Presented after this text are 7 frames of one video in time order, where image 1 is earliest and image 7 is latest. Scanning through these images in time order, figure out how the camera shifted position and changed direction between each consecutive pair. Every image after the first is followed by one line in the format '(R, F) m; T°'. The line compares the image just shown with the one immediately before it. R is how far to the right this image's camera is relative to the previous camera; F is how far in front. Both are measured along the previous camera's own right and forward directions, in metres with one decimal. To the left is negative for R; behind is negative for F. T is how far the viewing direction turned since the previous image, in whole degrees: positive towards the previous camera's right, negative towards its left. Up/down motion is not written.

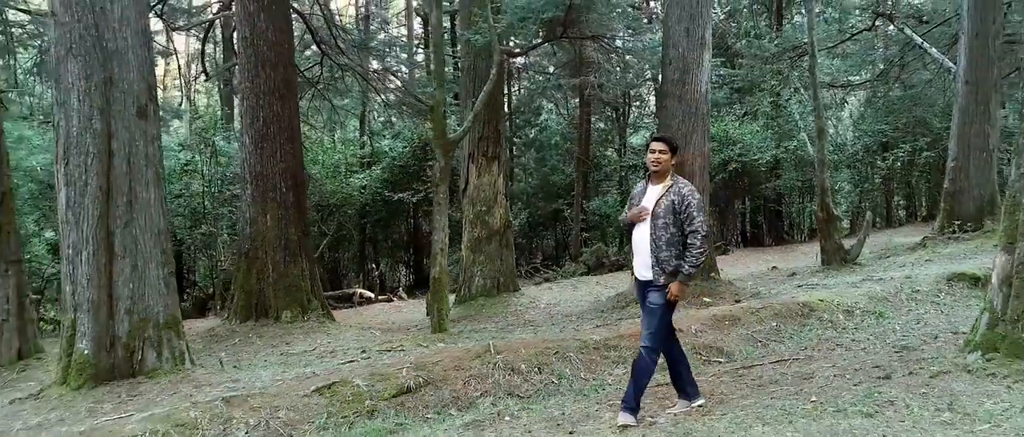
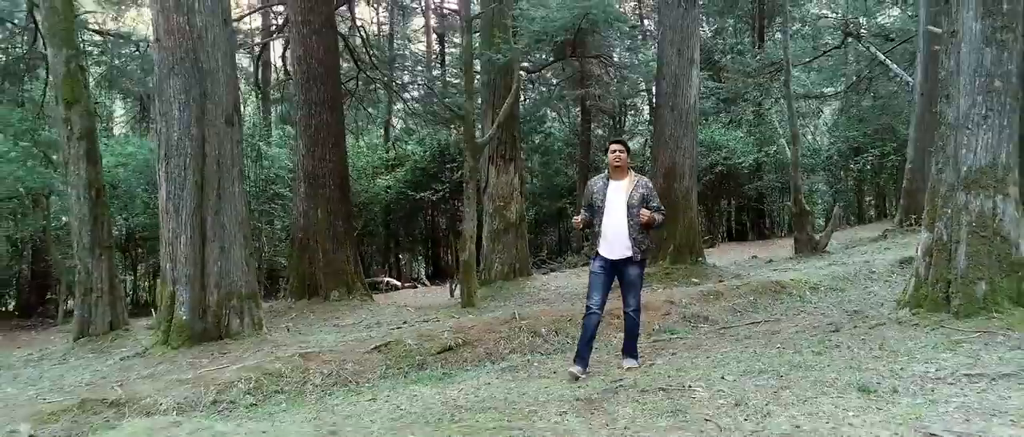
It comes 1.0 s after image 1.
(-0.3, -1.1) m; +1°
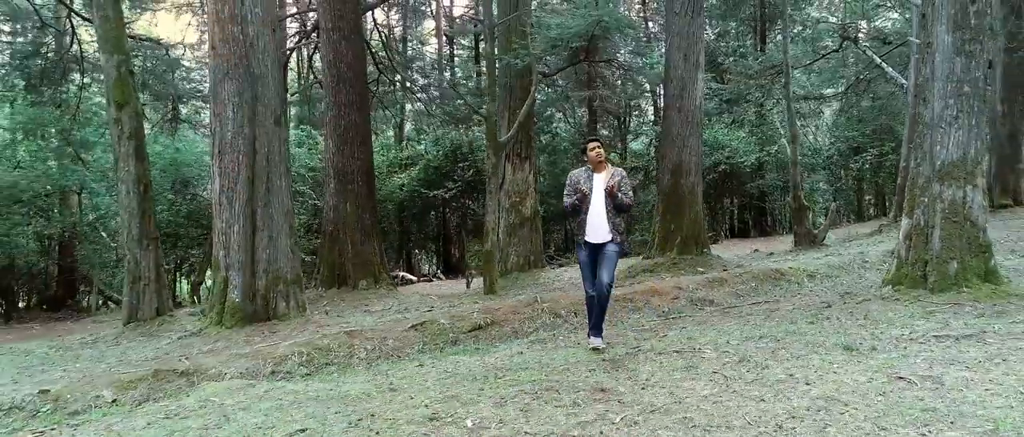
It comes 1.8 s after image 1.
(-0.2, -0.6) m; 0°
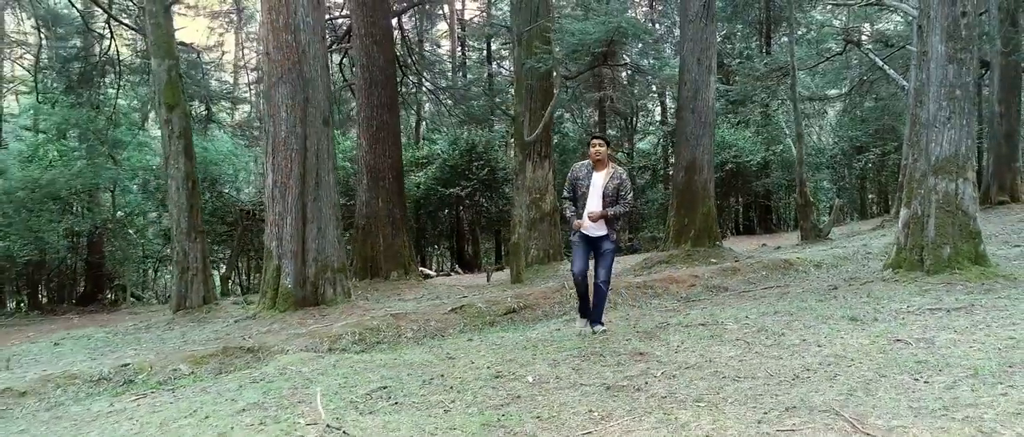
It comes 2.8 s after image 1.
(-0.3, -0.6) m; 0°
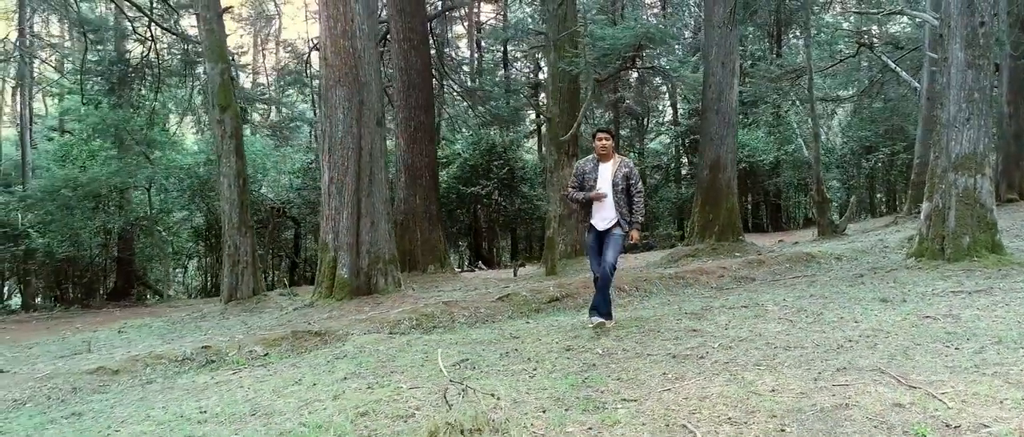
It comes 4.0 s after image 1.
(-0.4, -0.5) m; 0°
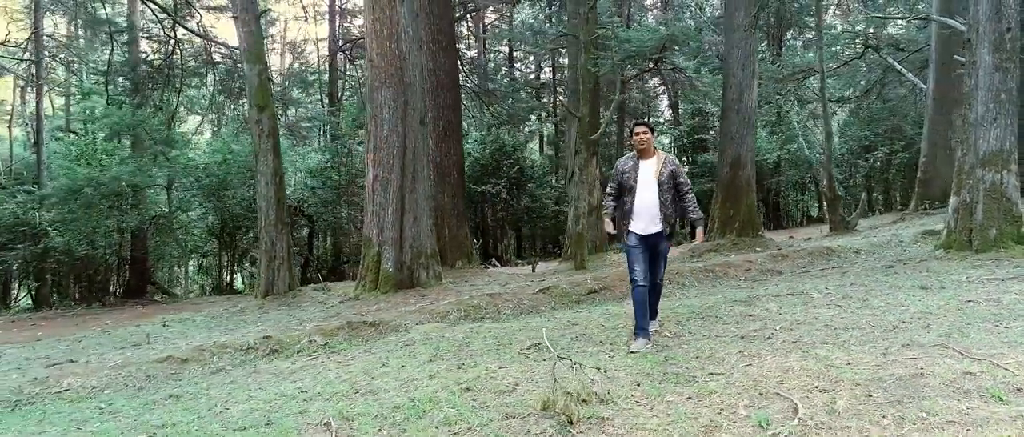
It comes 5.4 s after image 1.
(-0.6, -0.3) m; +1°
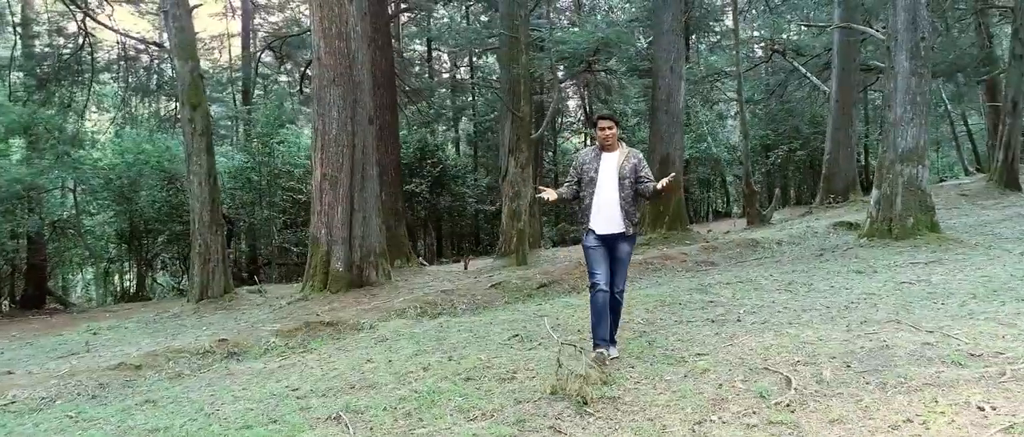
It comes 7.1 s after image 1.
(-0.5, -0.1) m; +7°
